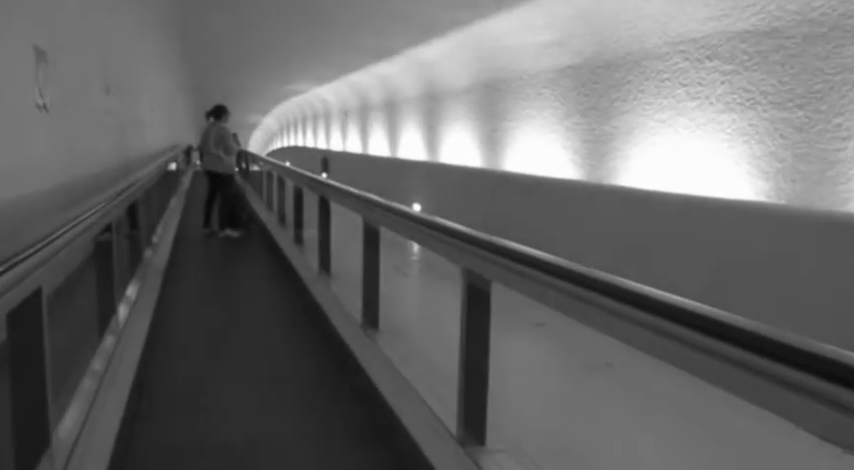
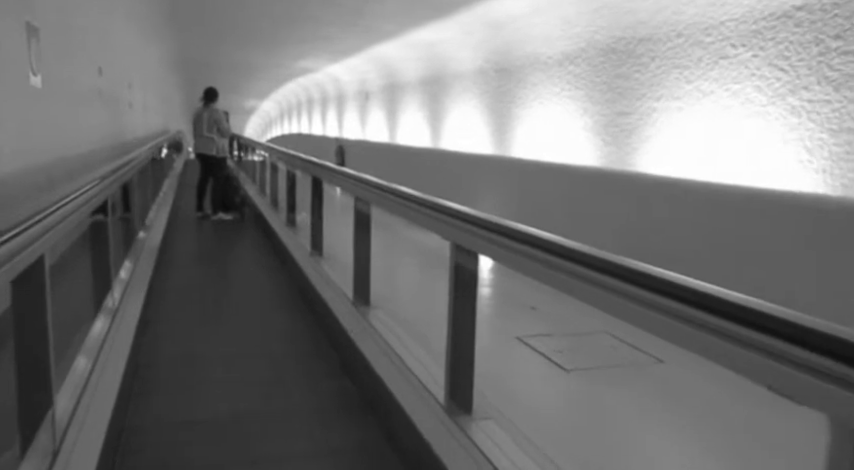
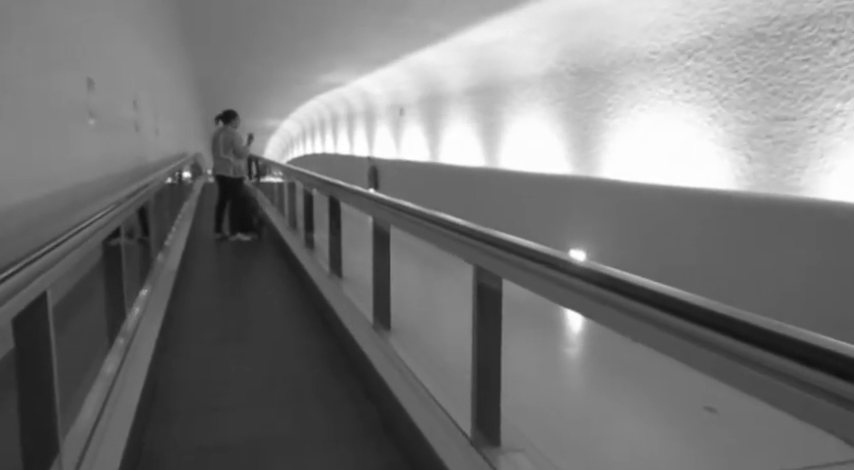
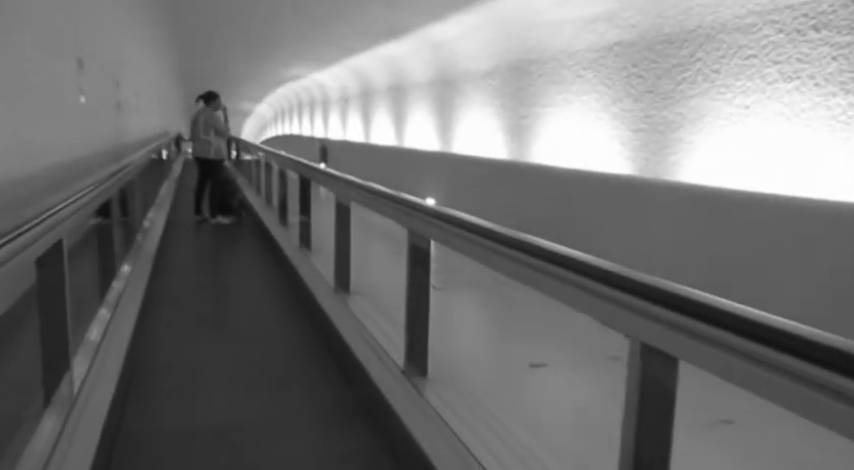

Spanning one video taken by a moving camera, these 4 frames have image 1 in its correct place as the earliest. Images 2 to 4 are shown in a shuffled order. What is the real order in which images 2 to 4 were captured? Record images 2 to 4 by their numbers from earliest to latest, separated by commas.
4, 2, 3
